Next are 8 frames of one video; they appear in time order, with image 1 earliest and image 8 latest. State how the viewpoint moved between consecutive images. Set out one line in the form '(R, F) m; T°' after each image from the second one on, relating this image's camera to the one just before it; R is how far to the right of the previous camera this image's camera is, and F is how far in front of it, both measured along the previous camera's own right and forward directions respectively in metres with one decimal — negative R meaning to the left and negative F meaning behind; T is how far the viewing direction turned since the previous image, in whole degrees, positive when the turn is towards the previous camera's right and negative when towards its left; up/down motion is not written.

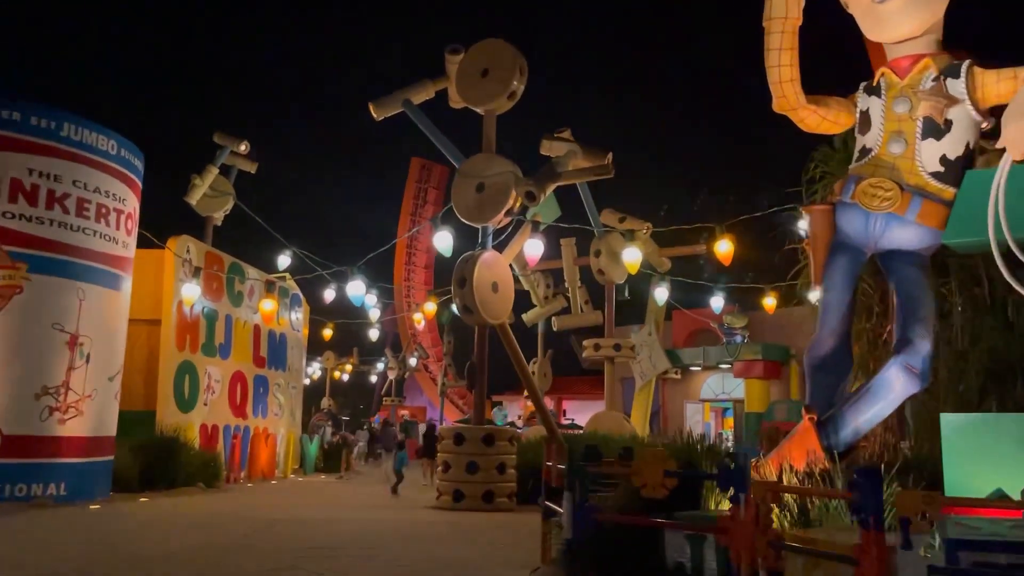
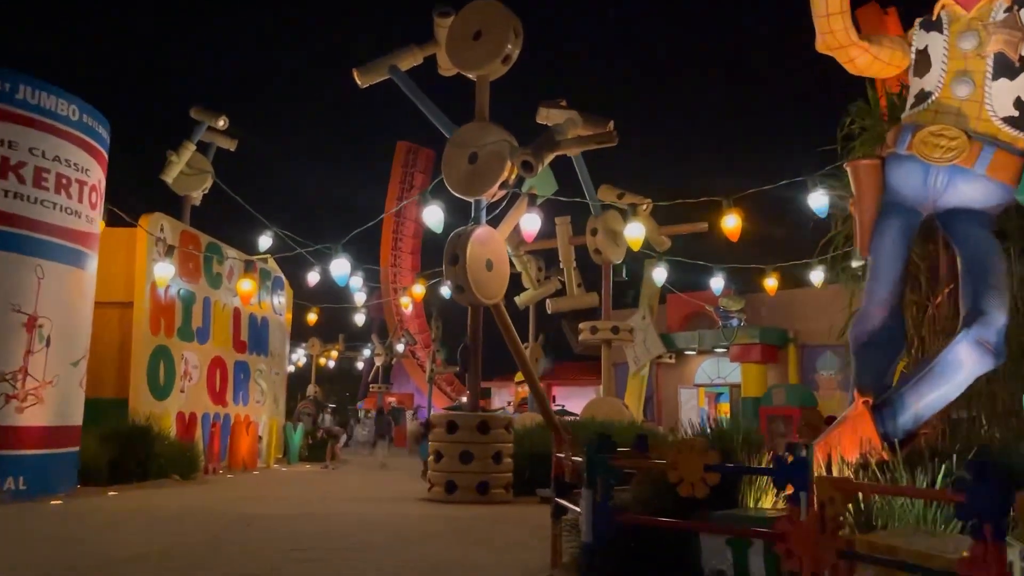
(-0.1, +0.6) m; +1°
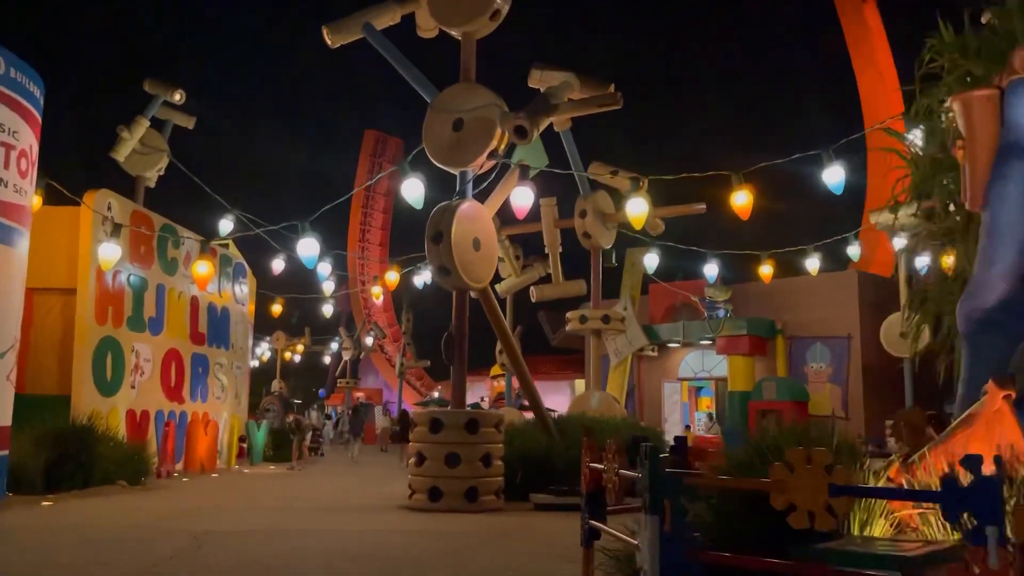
(-0.2, +0.9) m; +2°
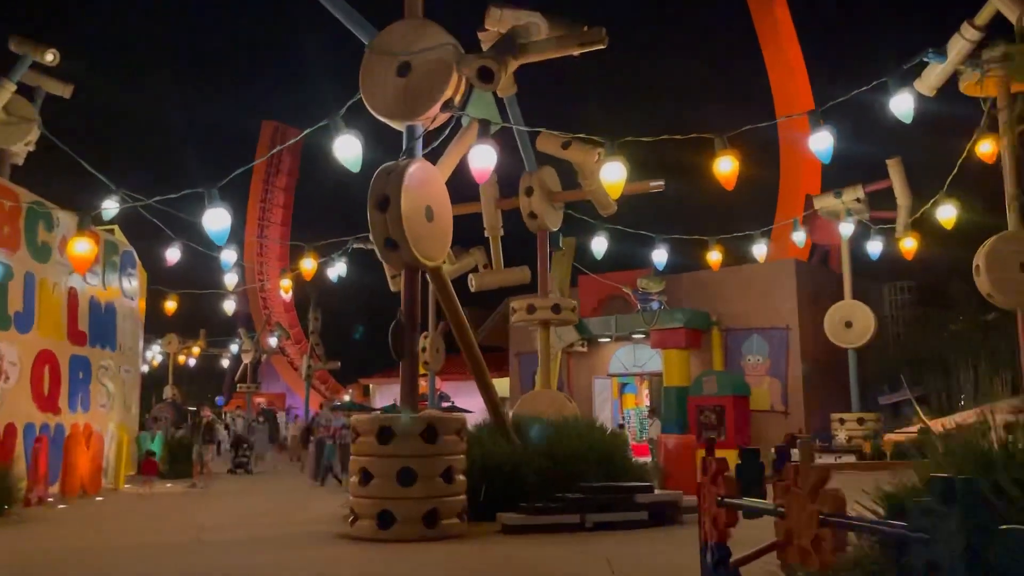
(-0.5, +1.3) m; +7°
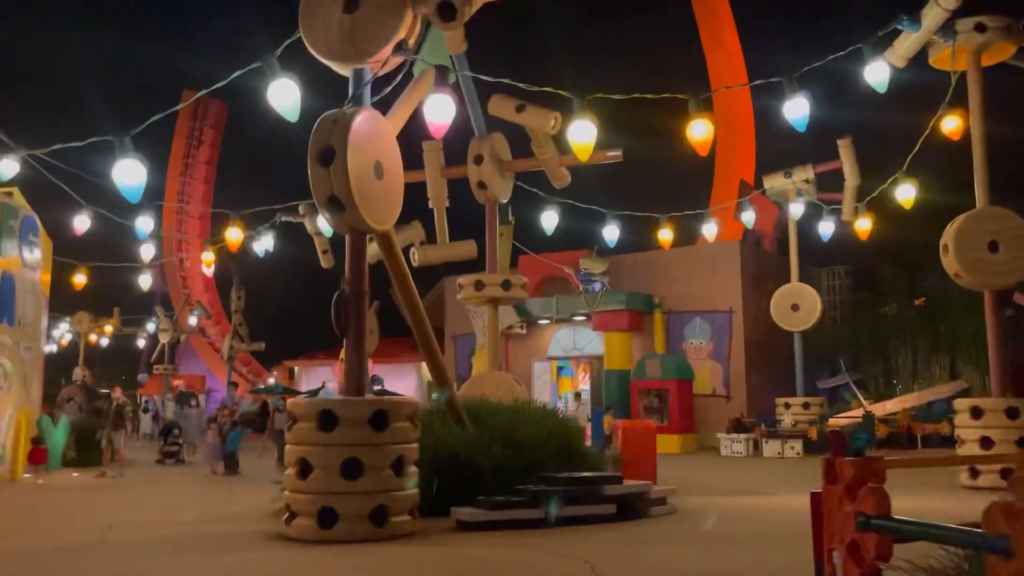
(-0.2, +0.7) m; +5°
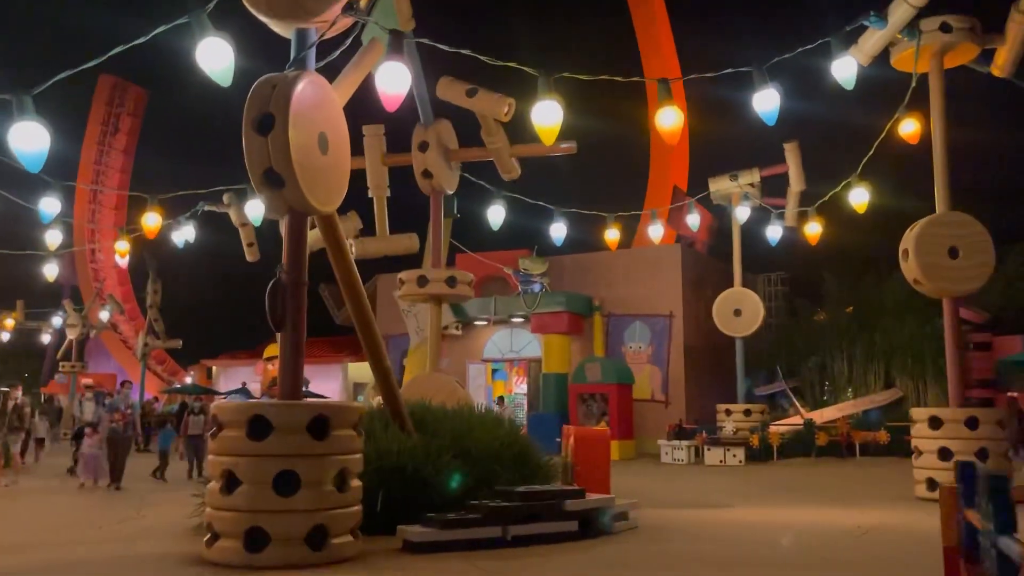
(-0.2, +0.6) m; +5°
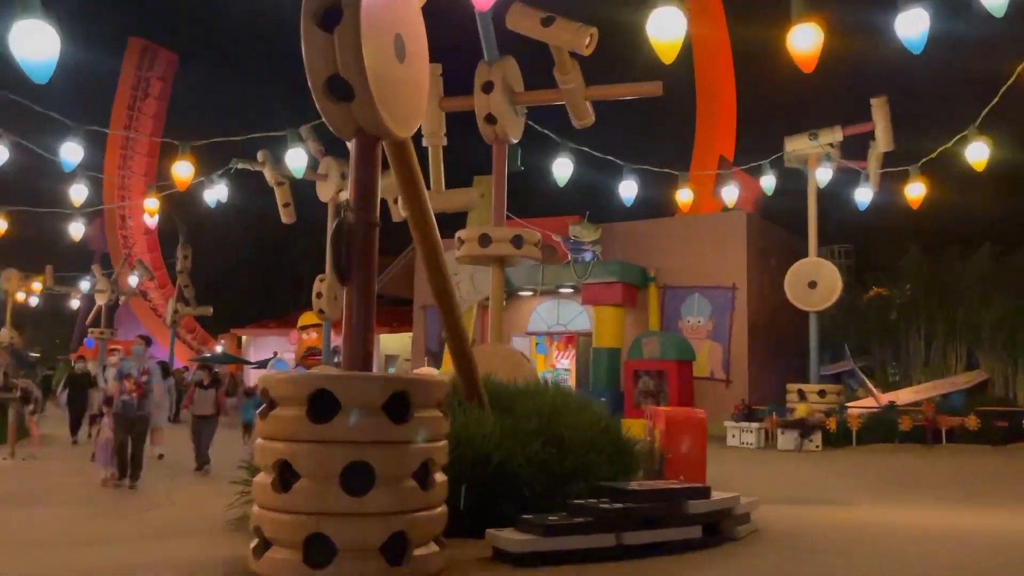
(-0.5, +1.1) m; -2°
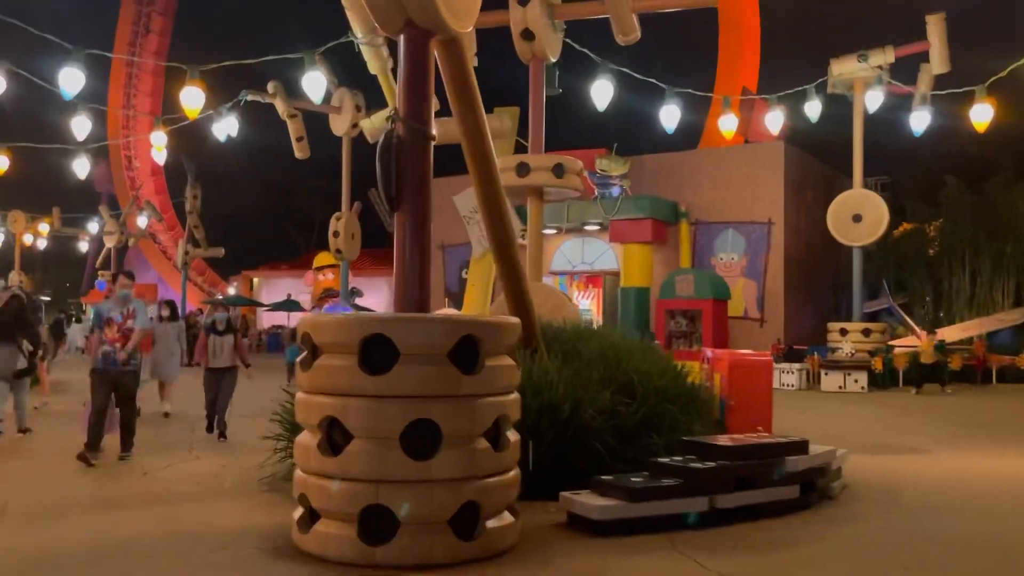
(-0.3, +0.6) m; -1°
